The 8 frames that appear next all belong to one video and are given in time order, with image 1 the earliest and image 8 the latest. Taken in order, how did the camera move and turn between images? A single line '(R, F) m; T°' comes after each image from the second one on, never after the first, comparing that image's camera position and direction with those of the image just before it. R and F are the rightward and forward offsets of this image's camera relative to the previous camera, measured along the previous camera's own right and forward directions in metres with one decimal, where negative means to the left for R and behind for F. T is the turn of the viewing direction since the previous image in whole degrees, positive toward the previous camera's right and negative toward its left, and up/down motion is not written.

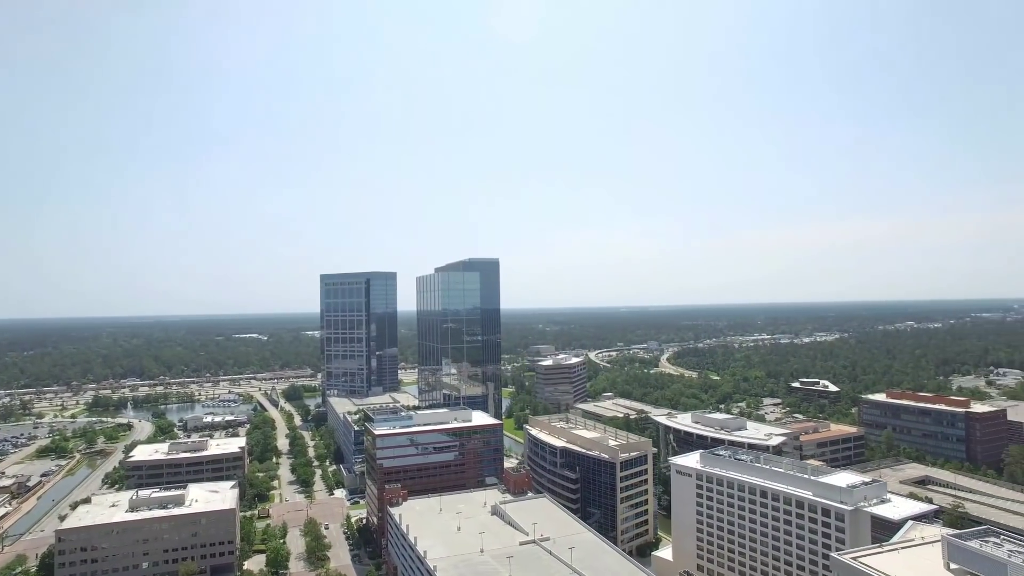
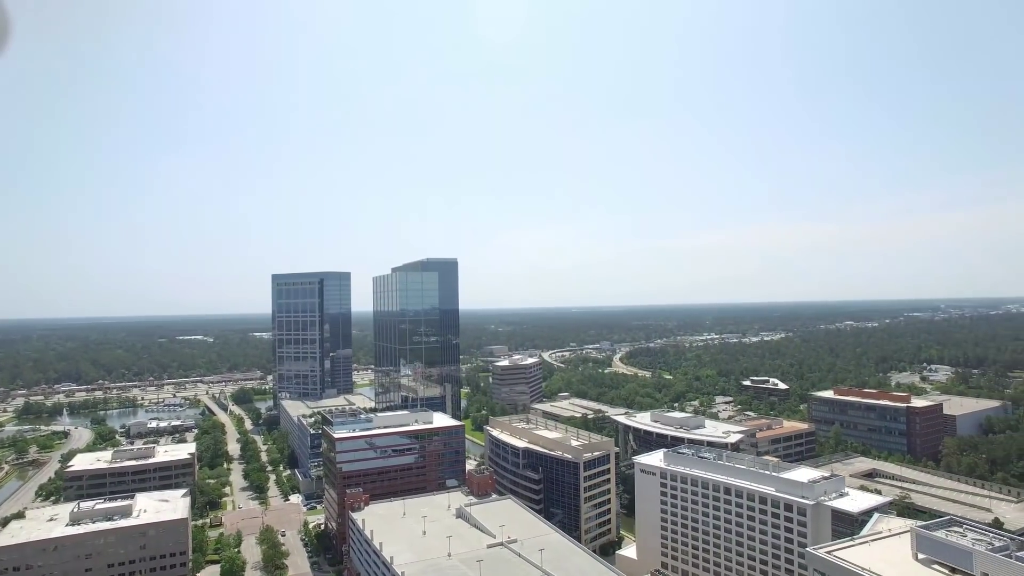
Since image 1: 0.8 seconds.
(-0.8, +0.4) m; +4°
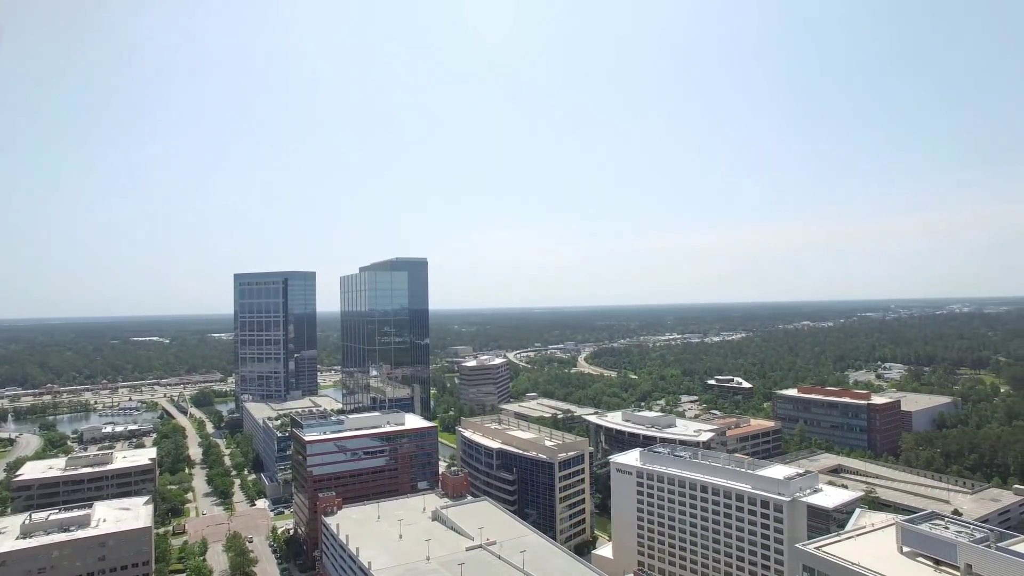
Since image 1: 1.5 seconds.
(-0.9, +0.4) m; +3°
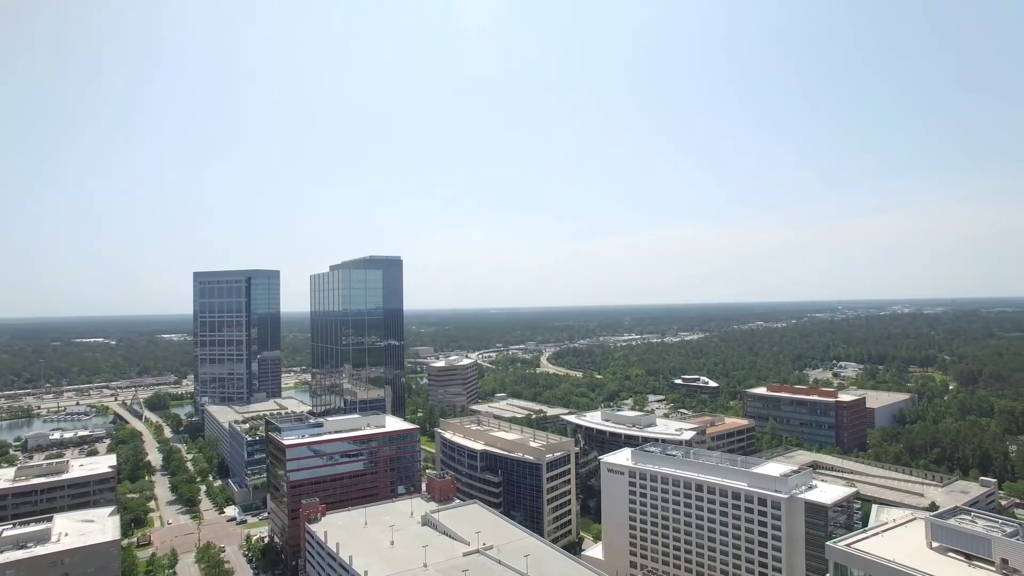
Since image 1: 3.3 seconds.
(-2.3, +0.8) m; +4°
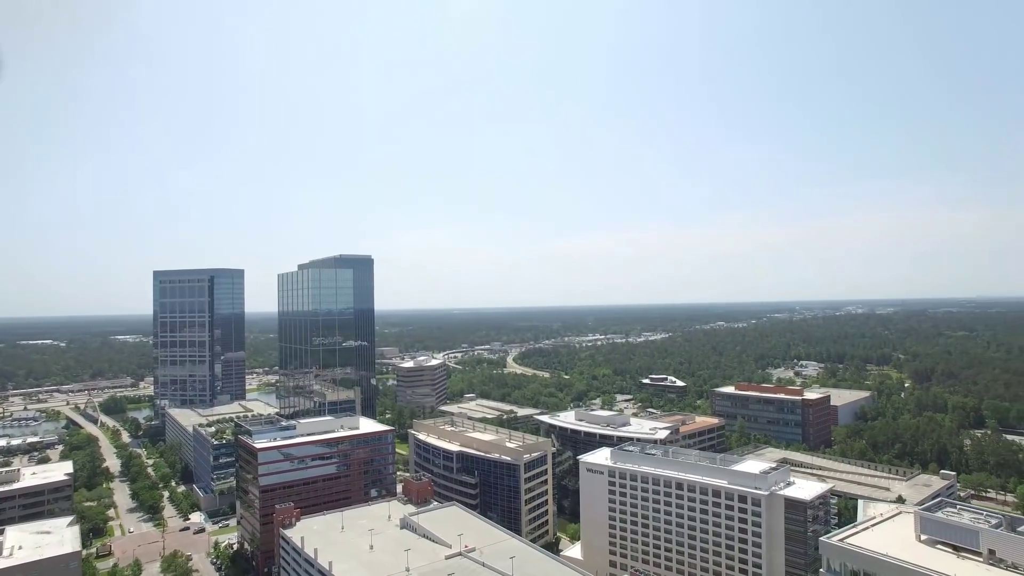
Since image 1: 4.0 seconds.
(-1.0, +0.4) m; +3°
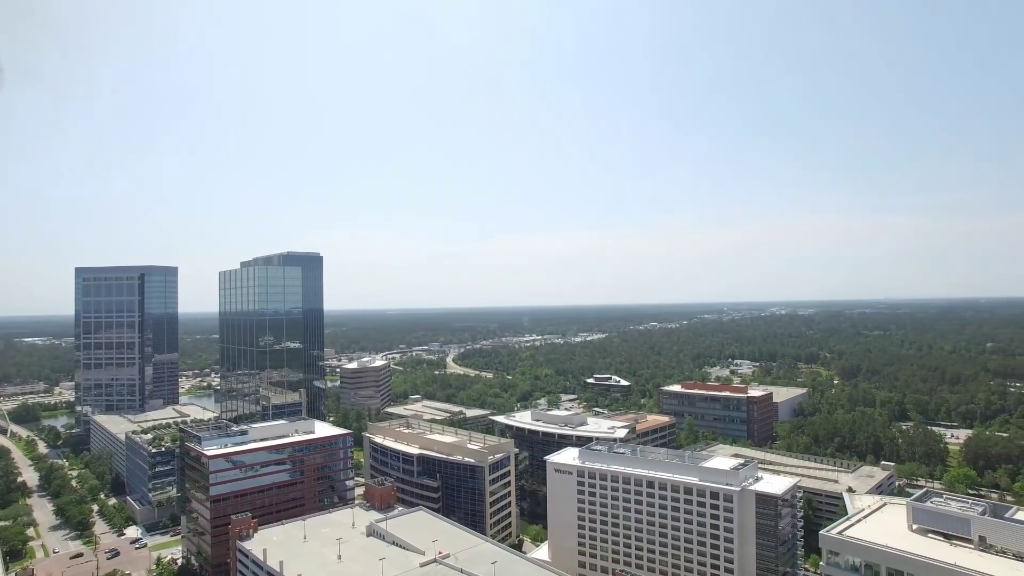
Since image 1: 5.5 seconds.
(-2.3, +0.8) m; +6°
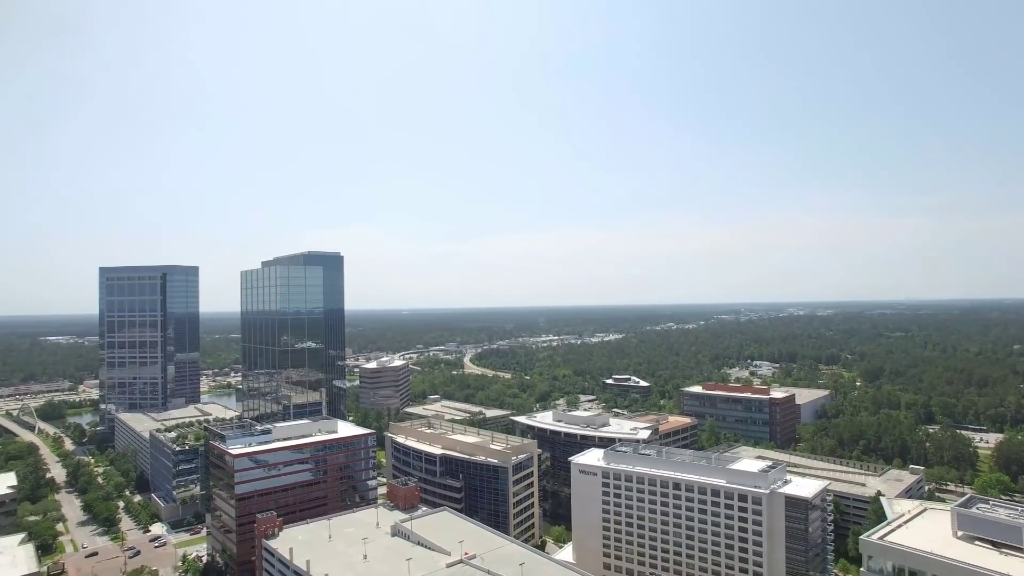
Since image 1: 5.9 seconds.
(-0.7, +0.2) m; -1°
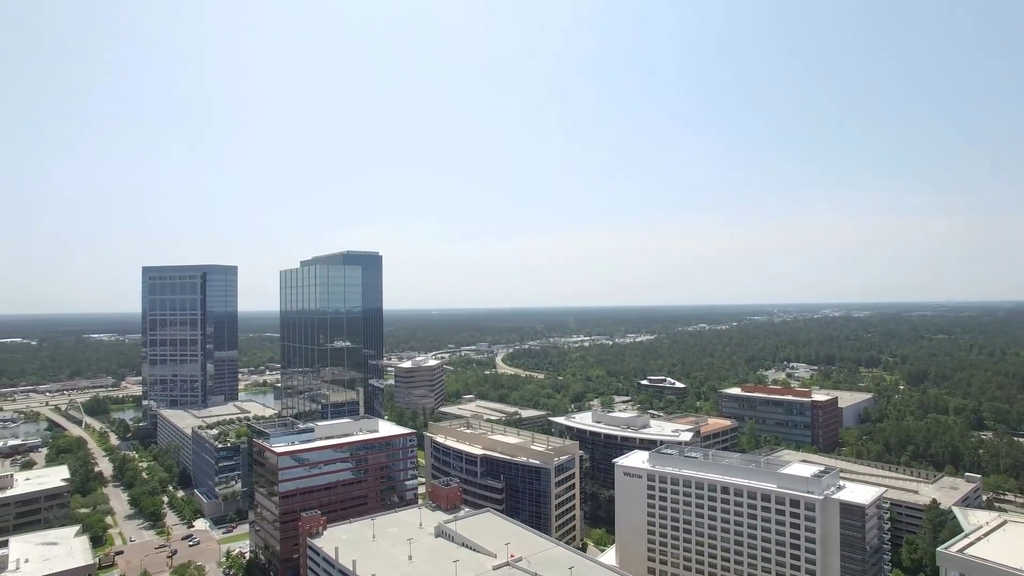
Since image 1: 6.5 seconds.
(-1.1, +0.4) m; -3°
